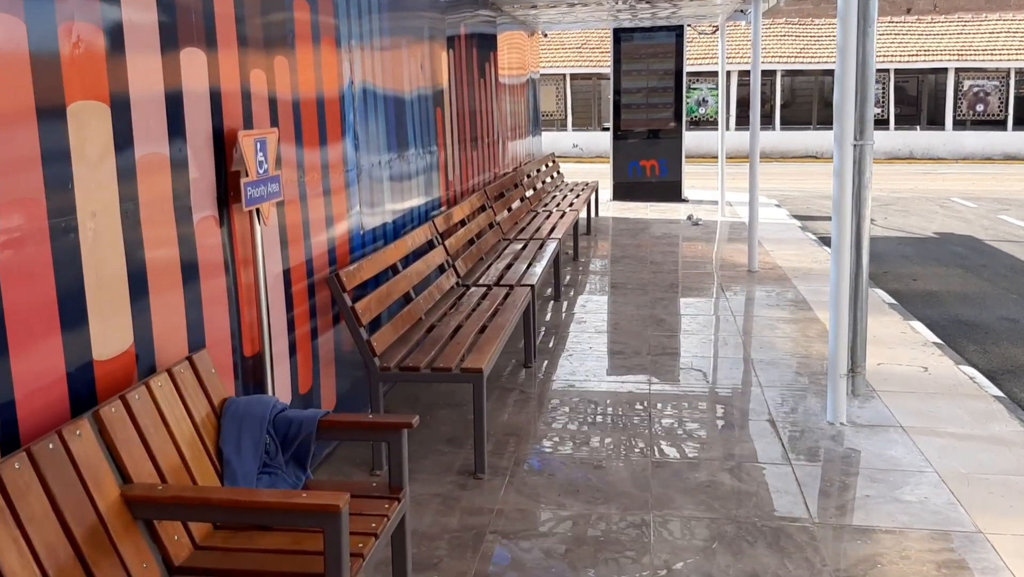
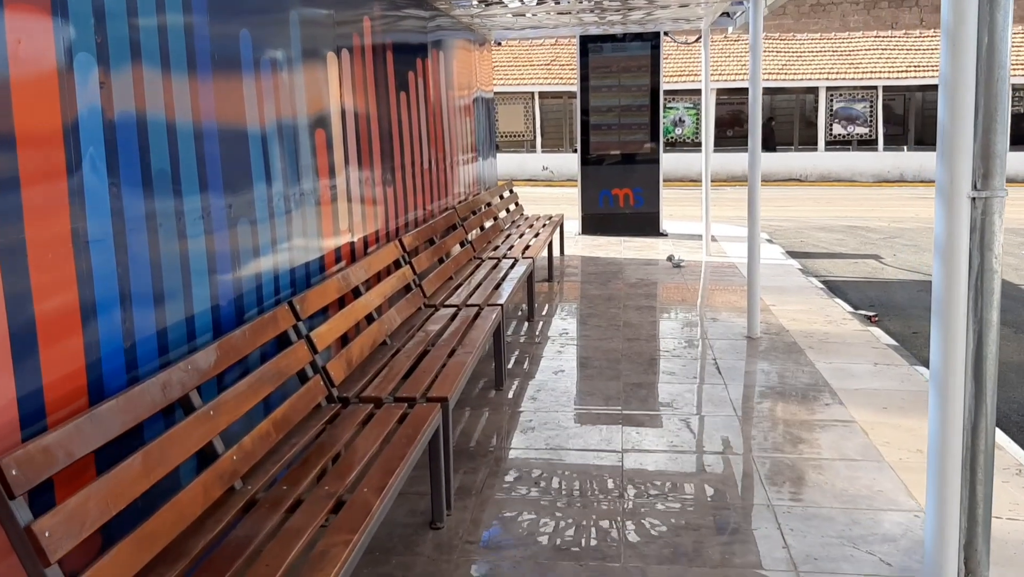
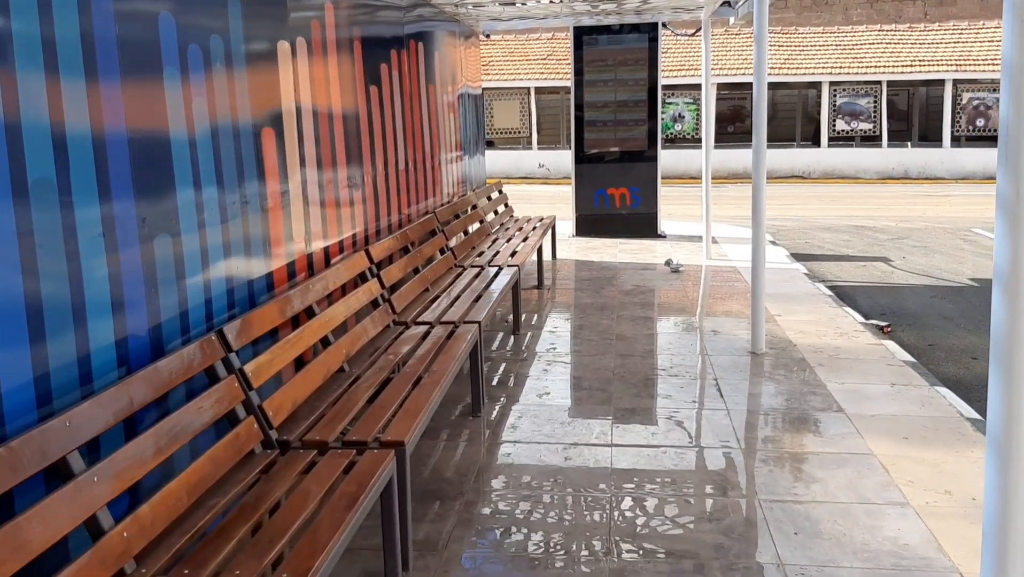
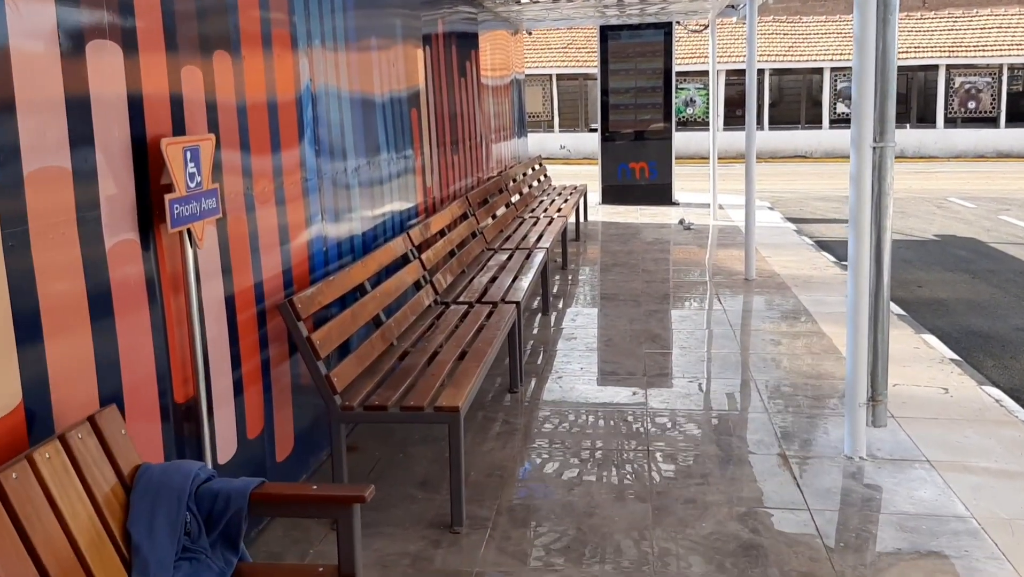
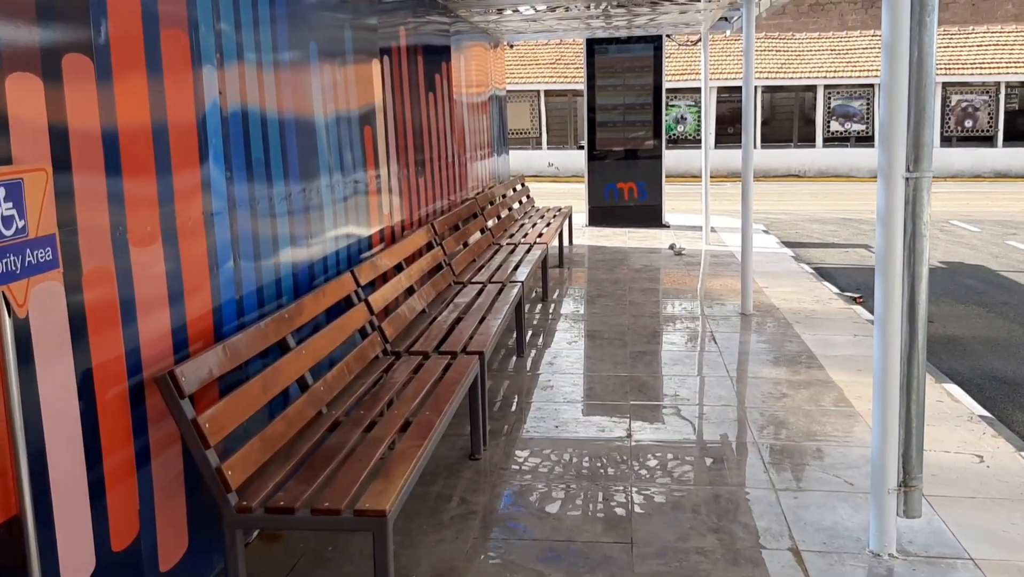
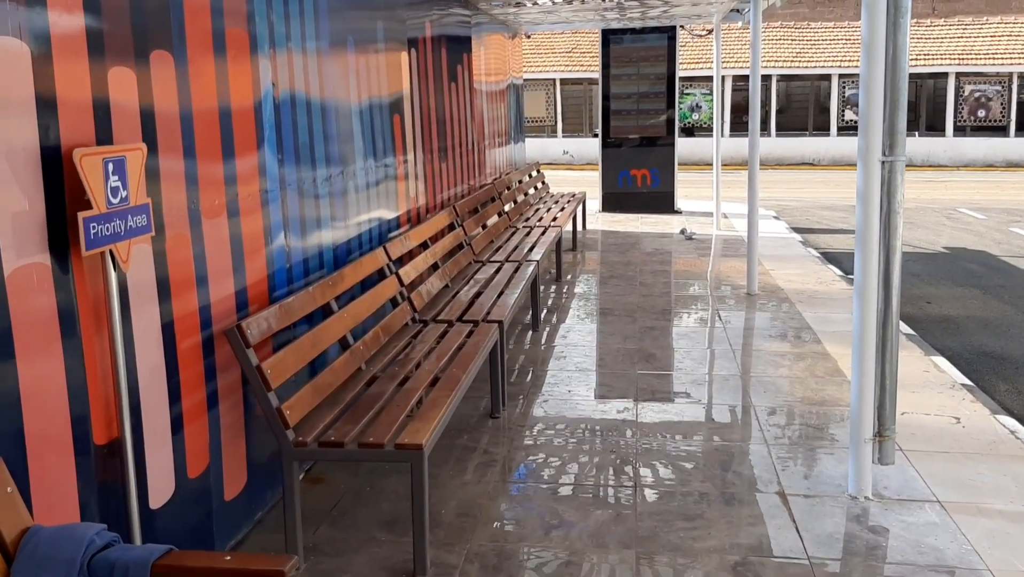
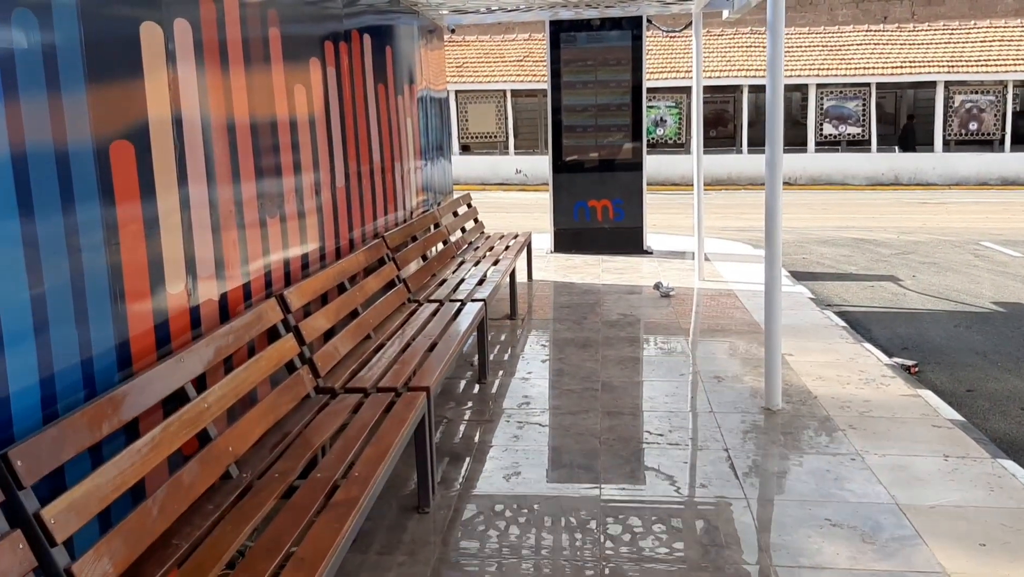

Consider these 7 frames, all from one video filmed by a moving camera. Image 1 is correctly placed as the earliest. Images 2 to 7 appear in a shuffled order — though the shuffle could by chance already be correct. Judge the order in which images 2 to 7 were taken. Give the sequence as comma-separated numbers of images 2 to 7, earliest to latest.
4, 6, 5, 2, 3, 7
